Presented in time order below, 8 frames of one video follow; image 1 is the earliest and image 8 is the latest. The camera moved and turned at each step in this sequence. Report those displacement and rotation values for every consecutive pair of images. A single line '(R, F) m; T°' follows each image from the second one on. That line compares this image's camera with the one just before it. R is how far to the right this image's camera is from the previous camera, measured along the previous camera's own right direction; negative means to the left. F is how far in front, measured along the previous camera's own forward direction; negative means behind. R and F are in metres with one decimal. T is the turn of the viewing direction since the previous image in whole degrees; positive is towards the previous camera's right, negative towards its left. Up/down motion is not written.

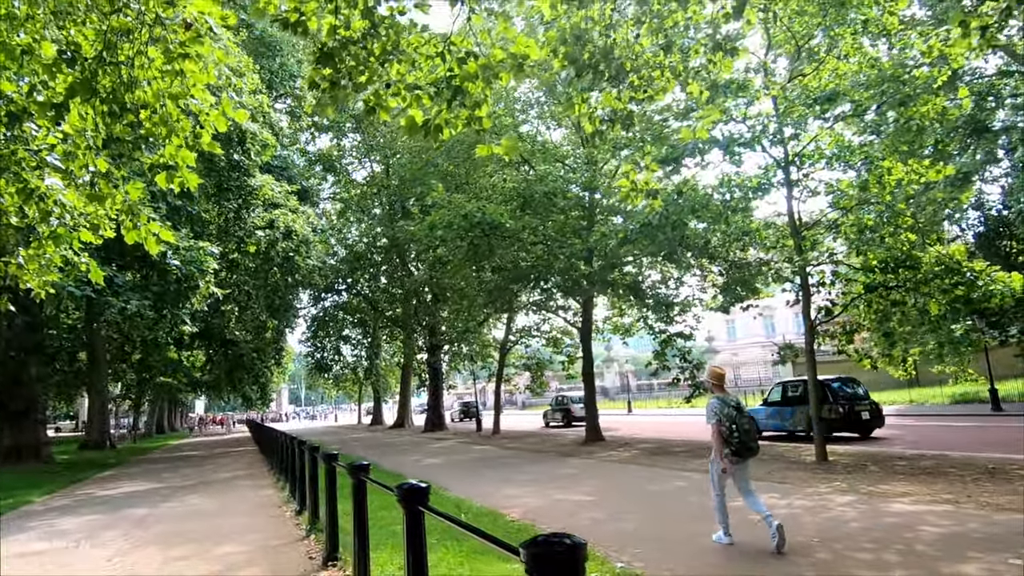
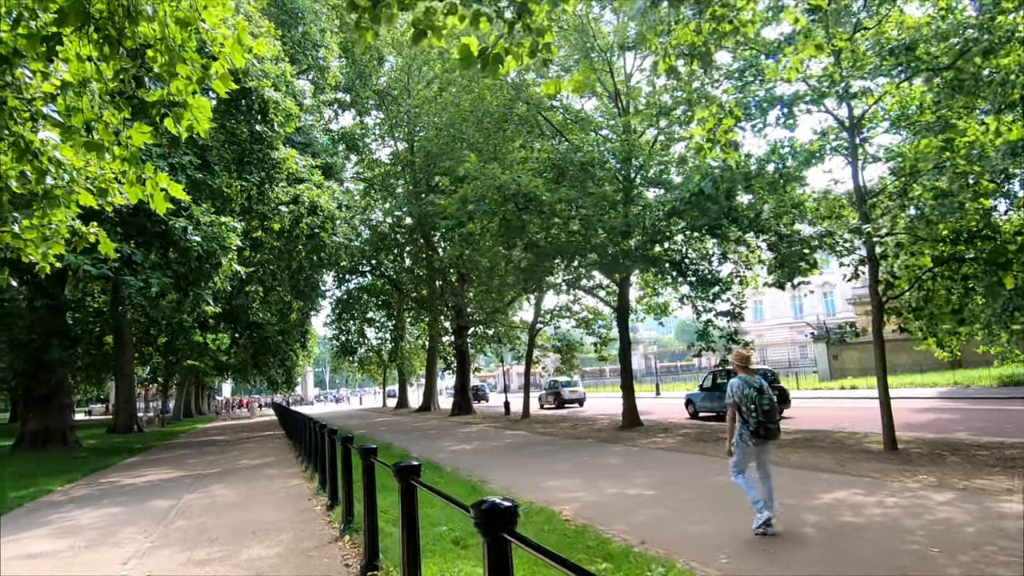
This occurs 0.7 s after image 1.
(-0.3, +0.9) m; -2°
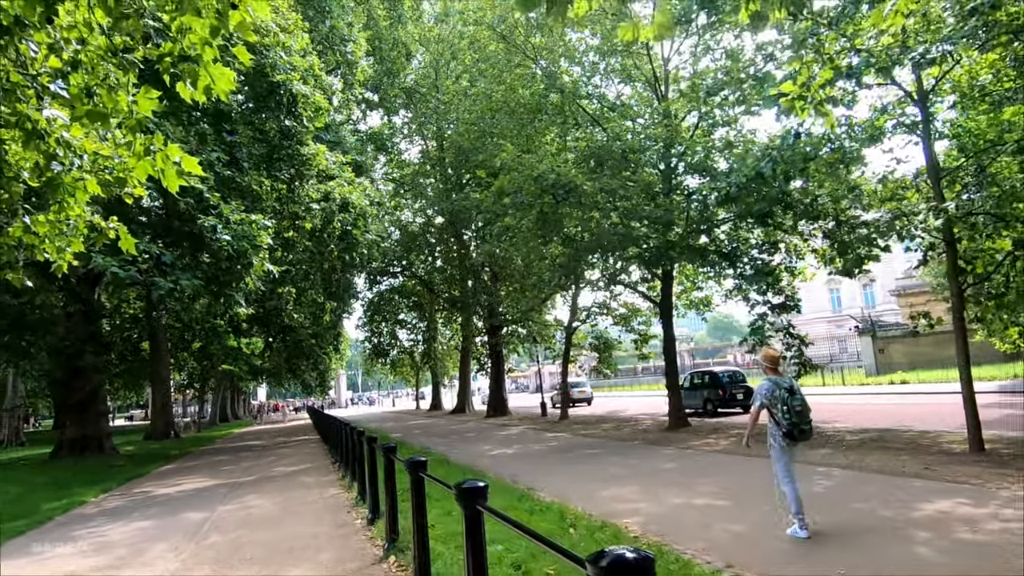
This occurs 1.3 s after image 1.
(-0.3, +0.7) m; -2°
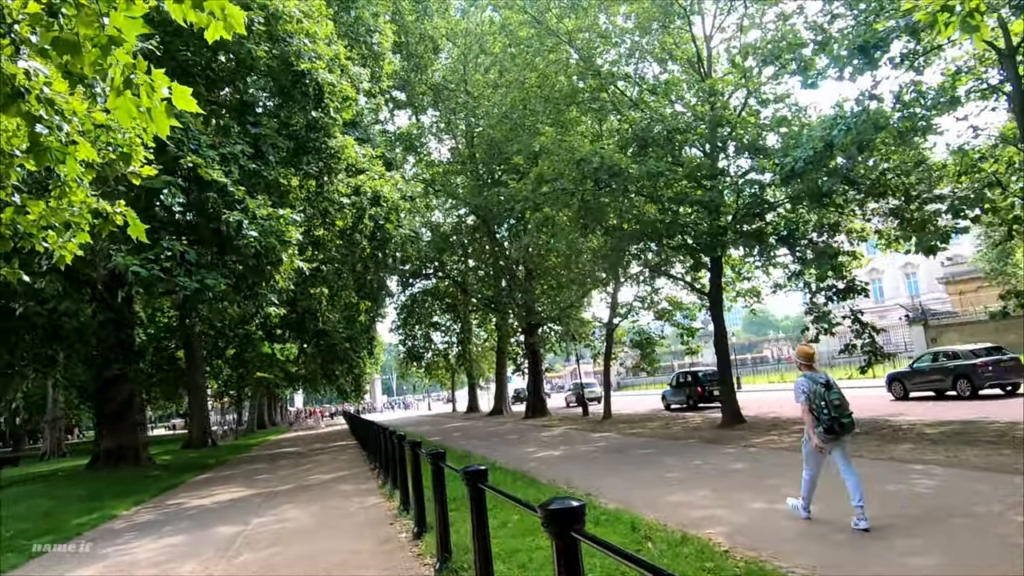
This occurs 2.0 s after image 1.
(-0.3, +0.9) m; -2°
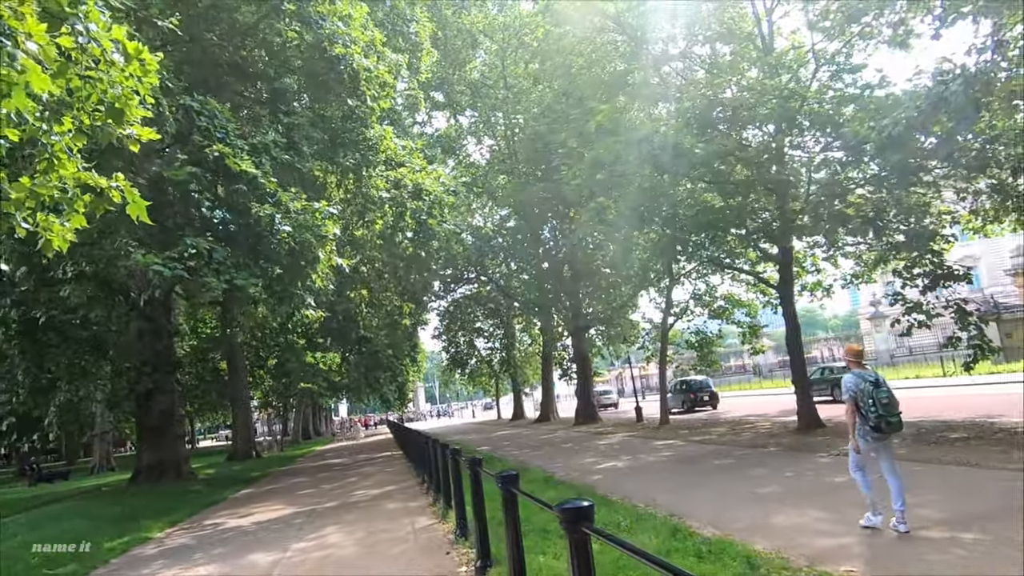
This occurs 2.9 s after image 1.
(-0.3, +1.2) m; -3°
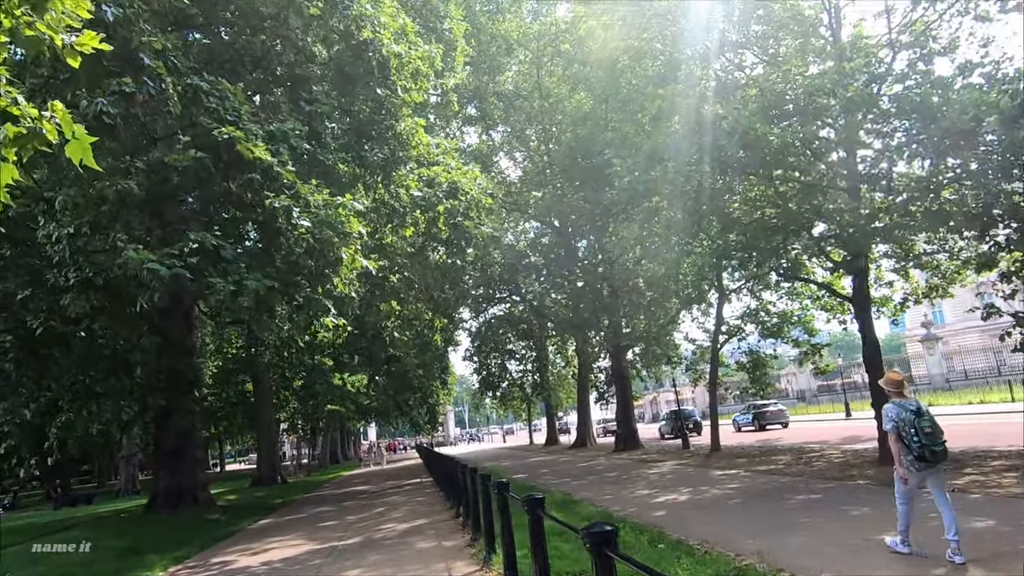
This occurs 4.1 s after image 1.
(-0.3, +1.5) m; -2°
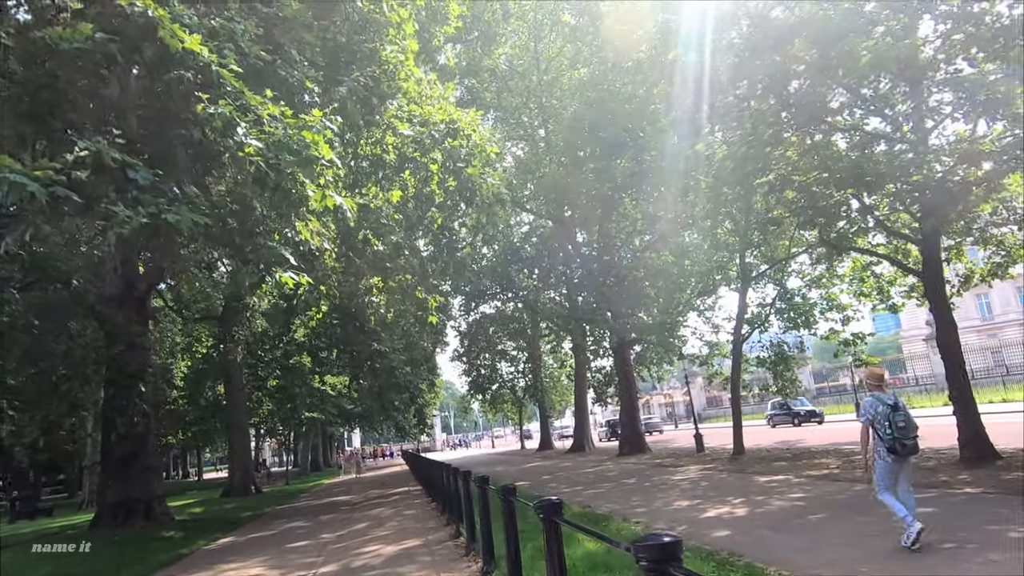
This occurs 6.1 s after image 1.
(-0.4, +2.5) m; +1°
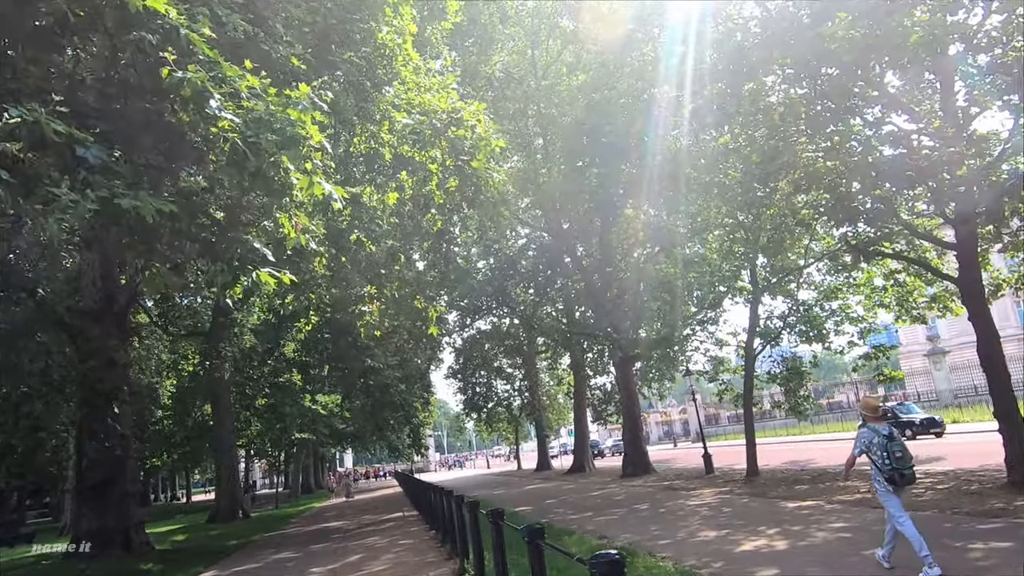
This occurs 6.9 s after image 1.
(-0.2, +1.0) m; +1°
